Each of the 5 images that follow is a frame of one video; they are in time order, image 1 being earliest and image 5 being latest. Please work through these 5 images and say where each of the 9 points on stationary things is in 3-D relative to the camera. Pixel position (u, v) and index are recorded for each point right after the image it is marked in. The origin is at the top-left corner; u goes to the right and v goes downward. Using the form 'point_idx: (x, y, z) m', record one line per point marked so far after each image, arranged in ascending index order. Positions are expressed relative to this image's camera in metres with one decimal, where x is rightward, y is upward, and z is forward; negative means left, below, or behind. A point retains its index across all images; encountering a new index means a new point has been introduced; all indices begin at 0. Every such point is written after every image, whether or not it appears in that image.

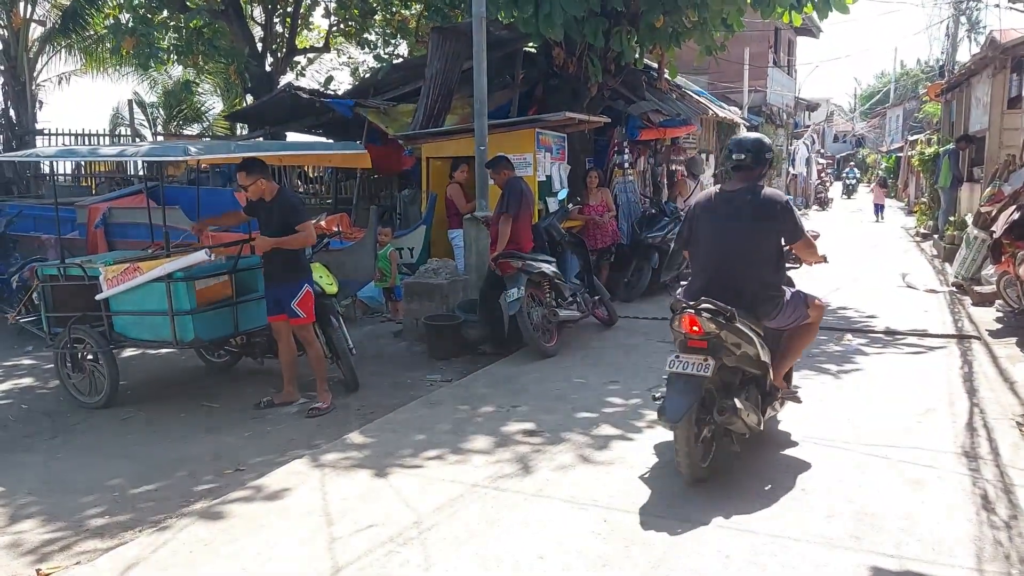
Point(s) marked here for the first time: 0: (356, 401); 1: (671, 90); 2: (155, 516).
0: (-1.0, -0.7, +5.8) m
1: (+2.1, +2.5, +11.7) m
2: (-1.5, -1.0, +3.9) m
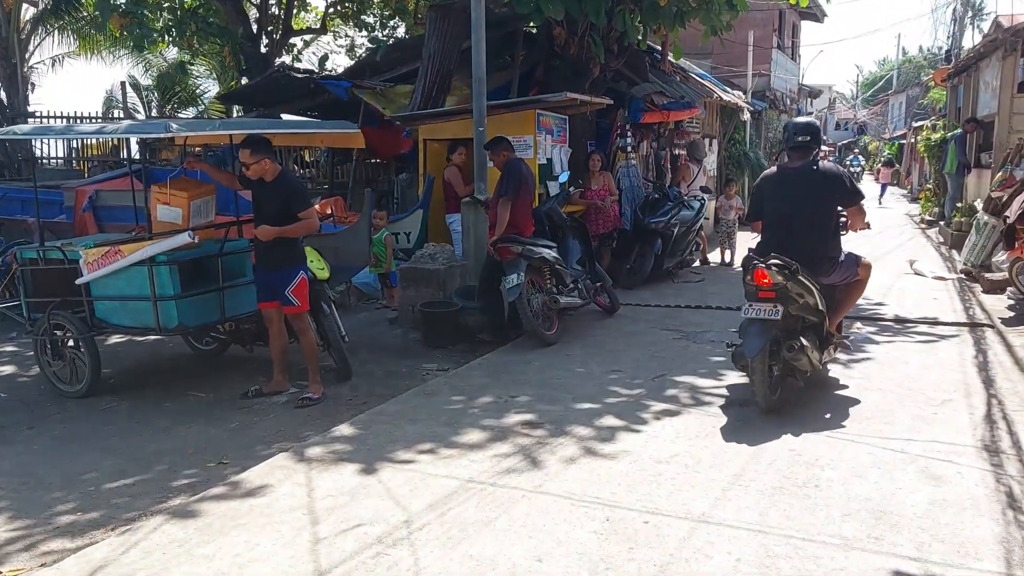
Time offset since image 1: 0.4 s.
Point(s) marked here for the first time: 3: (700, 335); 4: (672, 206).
0: (-1.0, -0.6, +5.6) m
1: (+2.0, +2.7, +11.5) m
2: (-1.5, -0.9, +3.6) m
3: (+1.4, -0.4, +6.8) m
4: (+1.6, +0.8, +9.4) m
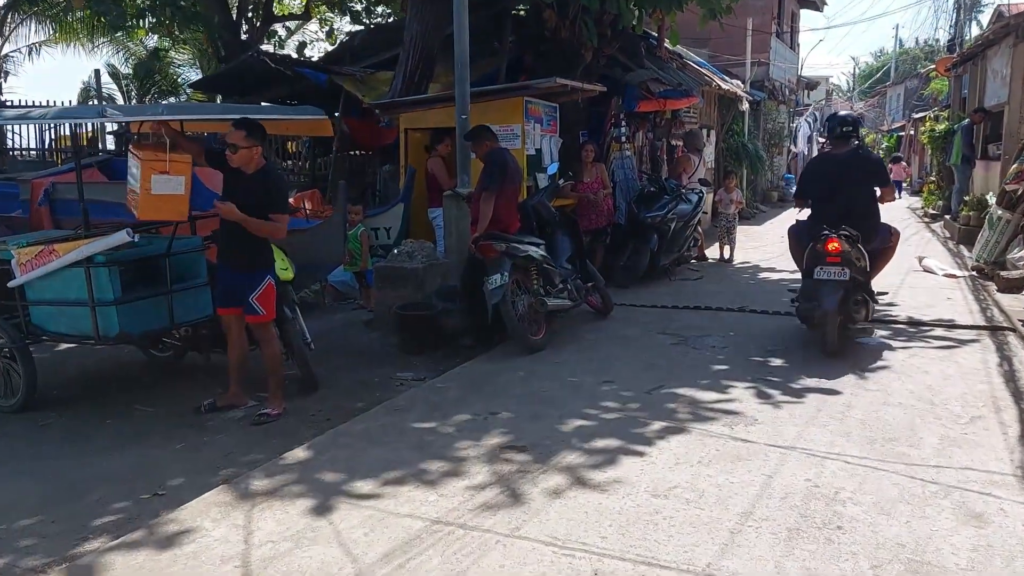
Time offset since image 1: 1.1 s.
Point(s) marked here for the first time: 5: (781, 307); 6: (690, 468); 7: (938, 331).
0: (-1.1, -0.6, +5.1) m
1: (+1.9, +2.7, +10.9) m
2: (-1.6, -0.9, +3.1) m
3: (+1.3, -0.4, +6.3) m
4: (+1.5, +0.9, +8.9) m
5: (+2.2, -0.2, +7.5) m
6: (+0.7, -0.7, +3.7) m
7: (+3.1, -0.3, +6.6) m
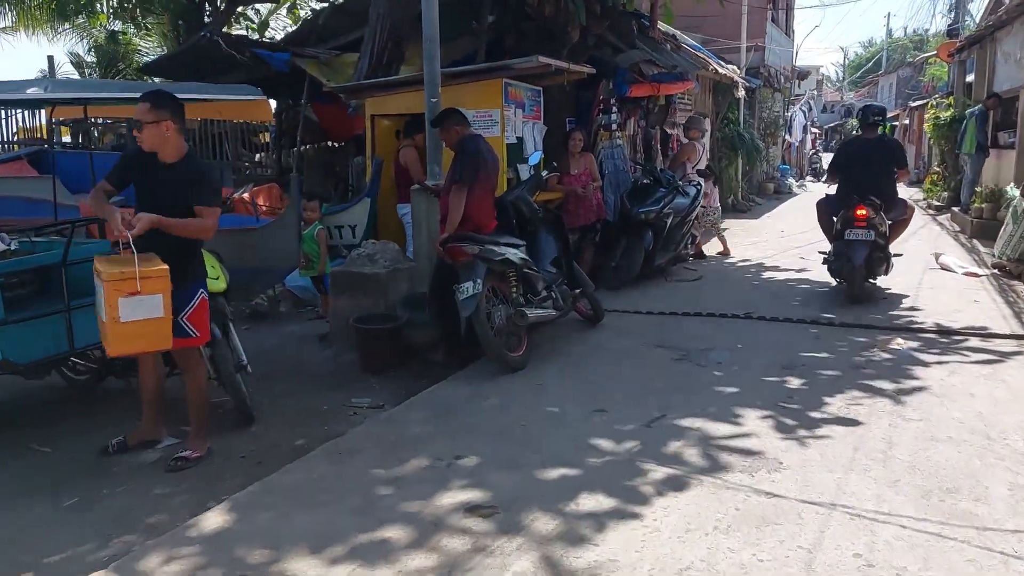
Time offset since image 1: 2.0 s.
0: (-1.2, -0.7, +4.2) m
1: (+1.7, +2.7, +10.1) m
2: (-1.7, -1.0, +2.3) m
3: (+1.1, -0.4, +5.4) m
4: (+1.3, +0.8, +8.0) m
5: (+2.0, -0.2, +6.7) m
6: (+0.6, -0.8, +2.9) m
7: (+2.9, -0.3, +5.8) m
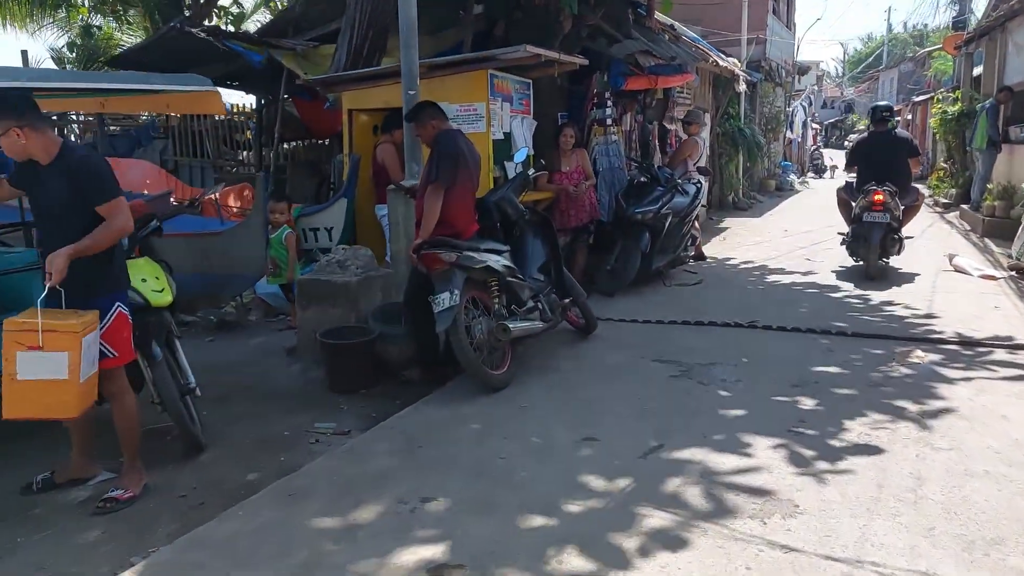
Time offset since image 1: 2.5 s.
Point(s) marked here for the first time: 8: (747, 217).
0: (-1.3, -0.8, +3.8) m
1: (+1.6, +2.7, +9.6) m
2: (-1.8, -1.1, +1.8) m
3: (+1.1, -0.4, +5.0) m
4: (+1.2, +0.8, +7.6) m
5: (+1.9, -0.2, +6.2) m
6: (+0.5, -0.9, +2.4) m
7: (+2.8, -0.4, +5.4) m
8: (+3.6, +1.1, +14.1) m
